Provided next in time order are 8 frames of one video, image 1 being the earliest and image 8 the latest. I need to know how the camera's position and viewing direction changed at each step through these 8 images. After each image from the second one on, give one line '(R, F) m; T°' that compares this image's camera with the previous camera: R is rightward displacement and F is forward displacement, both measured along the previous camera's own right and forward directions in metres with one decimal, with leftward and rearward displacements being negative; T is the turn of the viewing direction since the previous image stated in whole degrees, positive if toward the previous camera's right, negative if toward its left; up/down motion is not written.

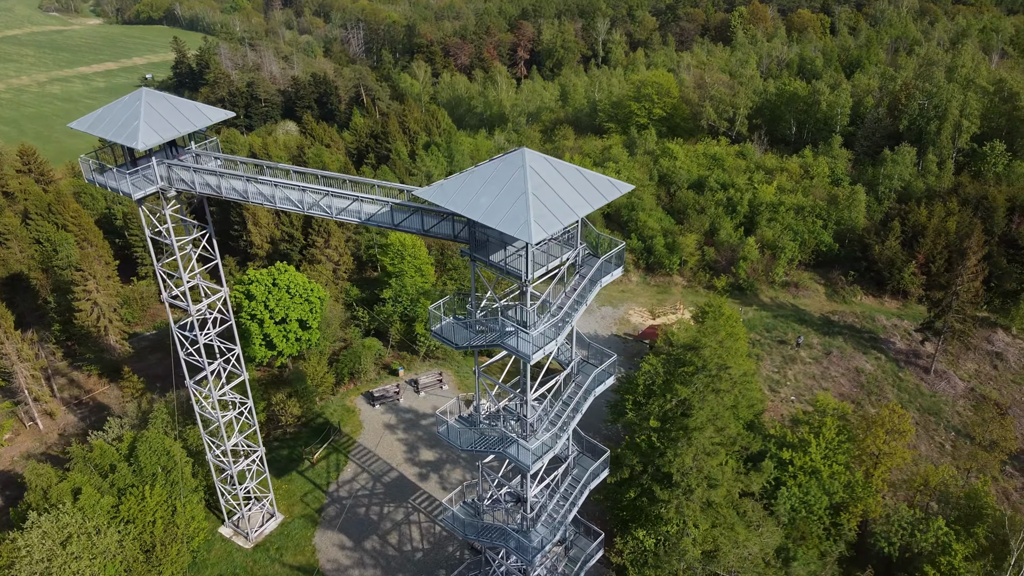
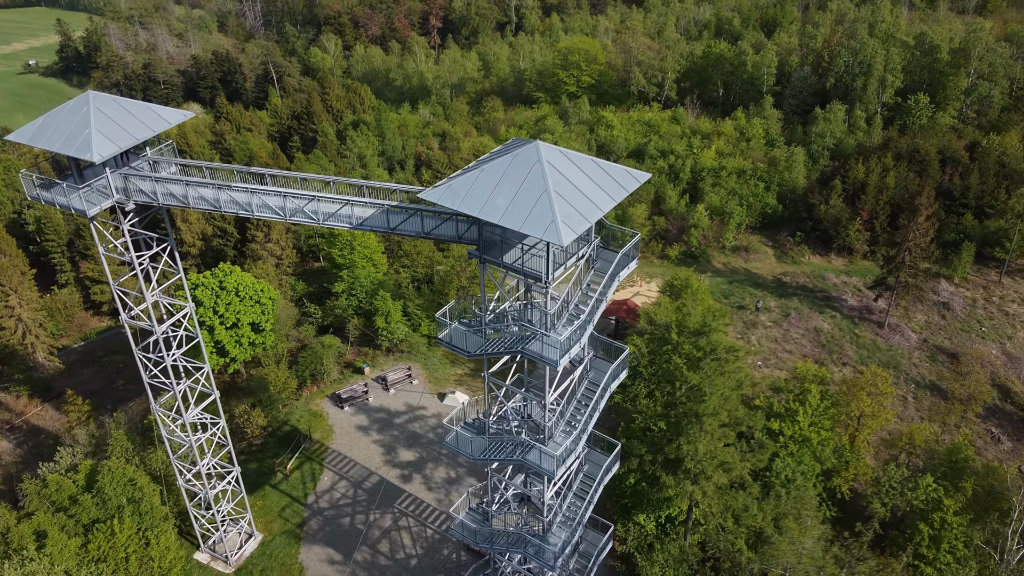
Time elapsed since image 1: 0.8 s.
(-2.3, +1.2) m; +6°
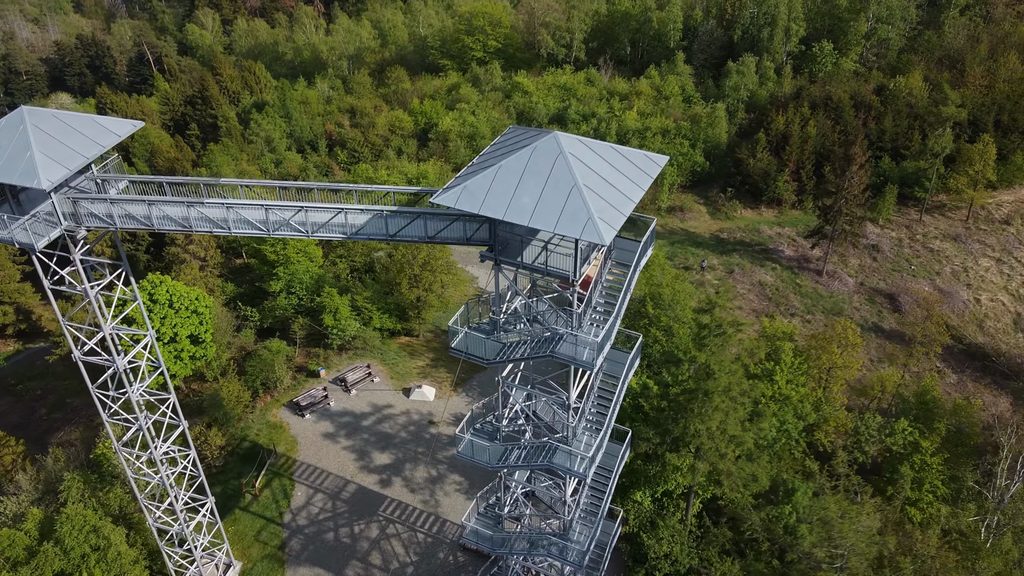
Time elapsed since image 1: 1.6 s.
(-2.6, +1.3) m; +7°
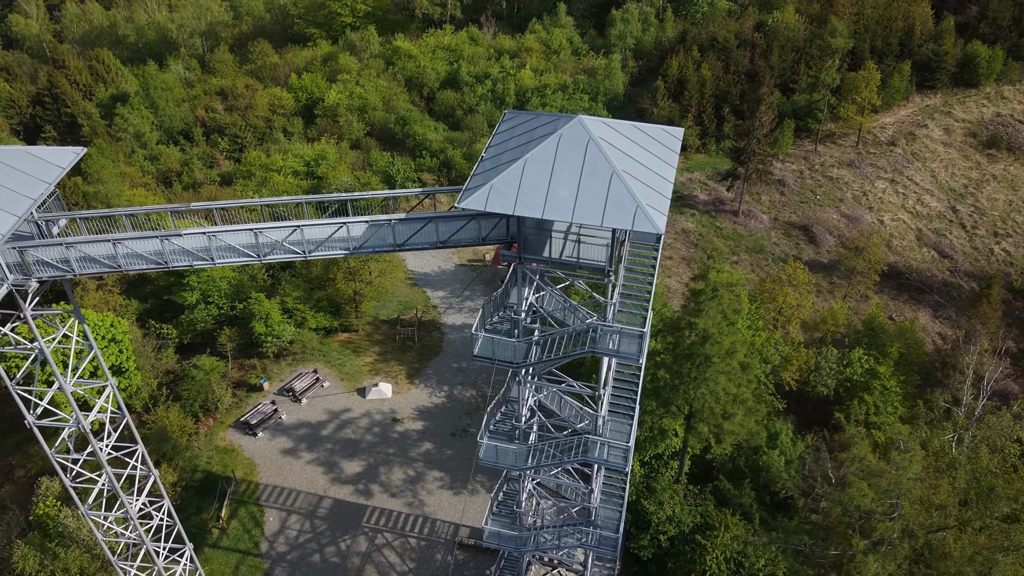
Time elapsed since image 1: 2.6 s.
(-3.1, +1.3) m; +9°
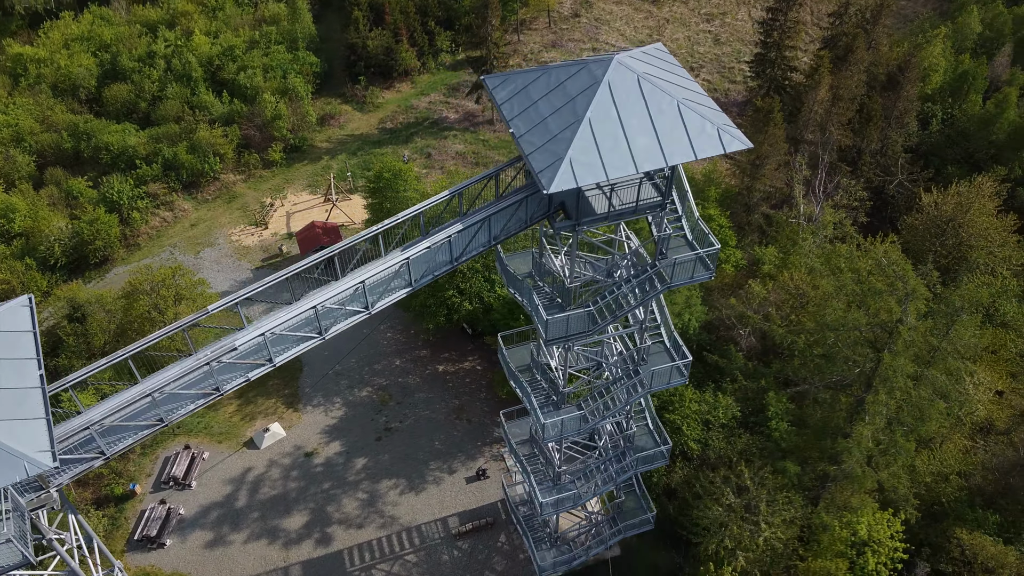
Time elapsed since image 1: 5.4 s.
(-7.0, +2.9) m; +23°
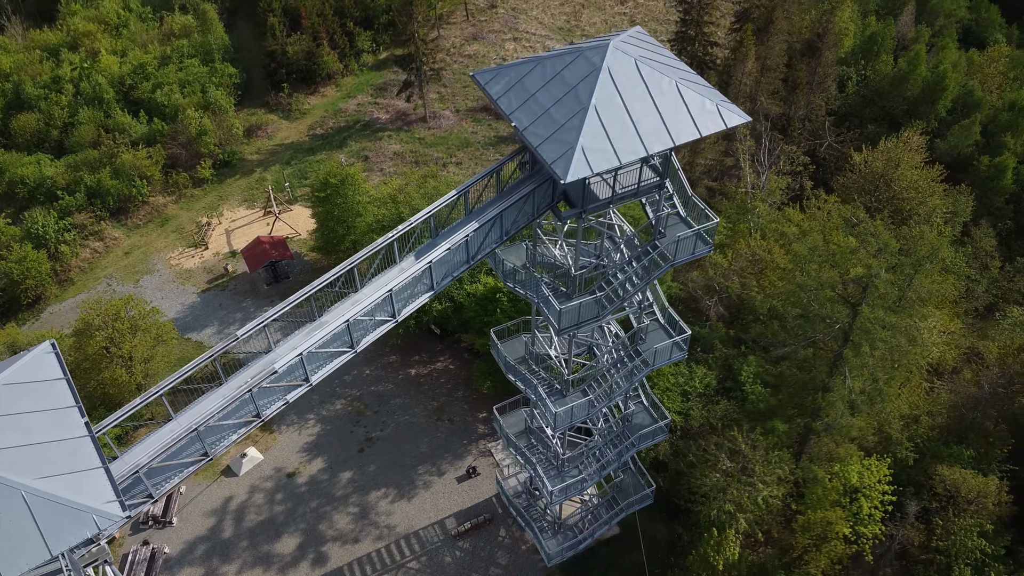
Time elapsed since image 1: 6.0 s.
(-1.8, +0.1) m; +6°
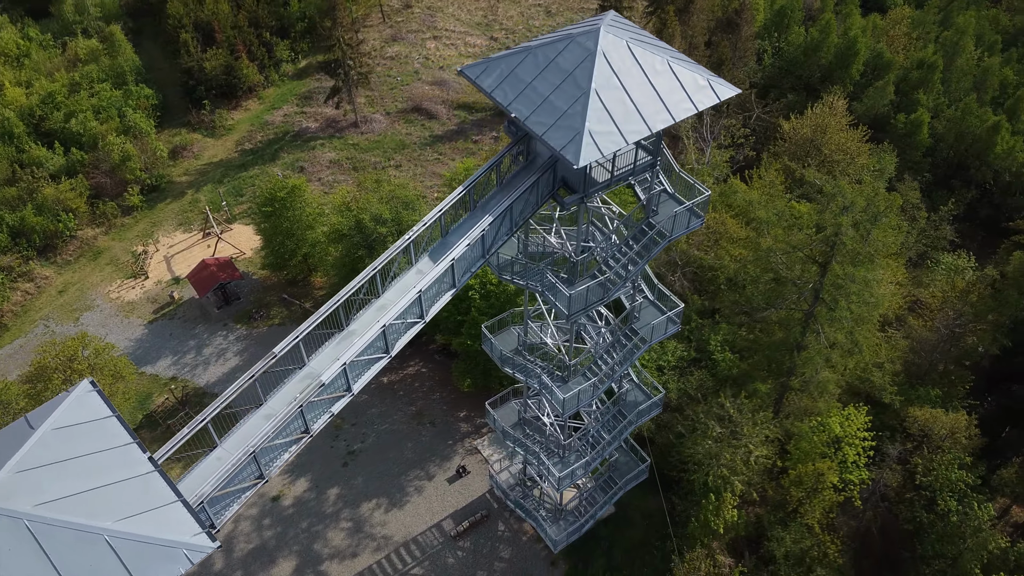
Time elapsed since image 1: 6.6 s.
(-1.8, 0.0) m; +6°
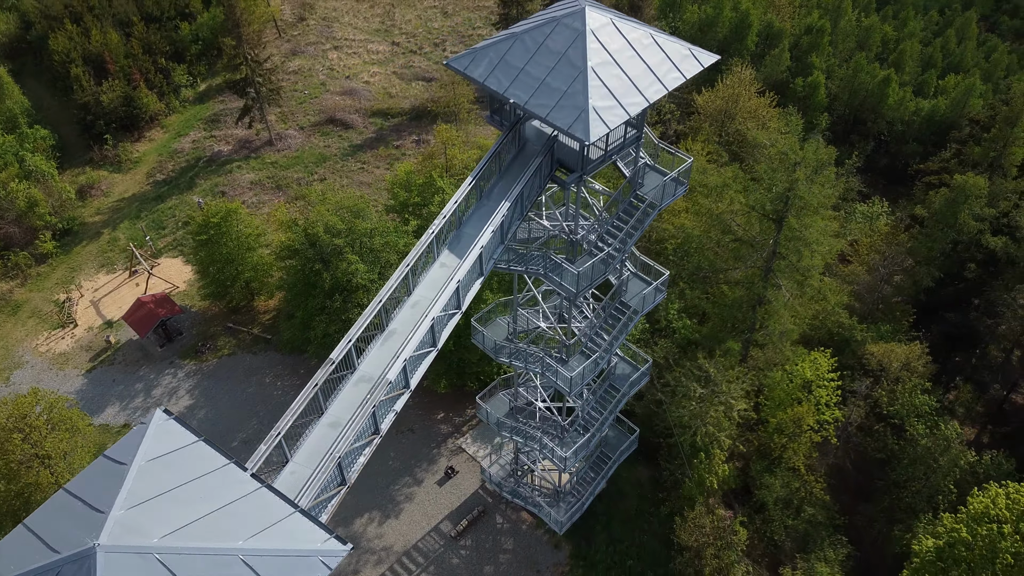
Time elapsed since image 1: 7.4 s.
(-2.2, -0.1) m; +7°
